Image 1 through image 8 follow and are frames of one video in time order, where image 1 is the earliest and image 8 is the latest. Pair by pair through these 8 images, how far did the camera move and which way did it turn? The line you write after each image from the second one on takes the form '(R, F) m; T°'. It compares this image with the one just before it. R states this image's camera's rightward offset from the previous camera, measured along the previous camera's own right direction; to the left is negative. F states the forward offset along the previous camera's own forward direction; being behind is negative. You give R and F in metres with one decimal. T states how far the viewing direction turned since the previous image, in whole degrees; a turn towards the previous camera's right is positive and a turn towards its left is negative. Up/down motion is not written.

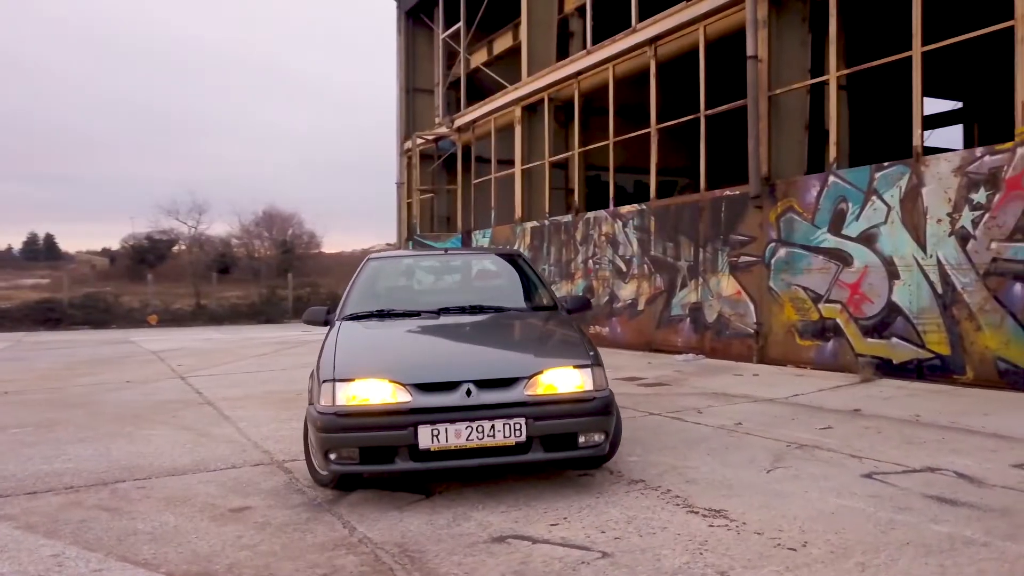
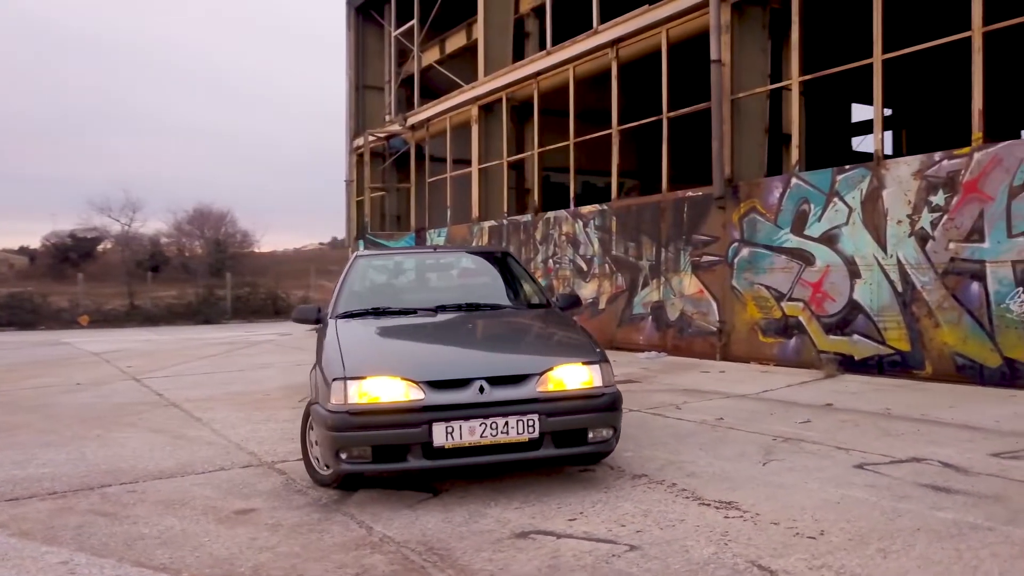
(-0.4, 0.0) m; +4°
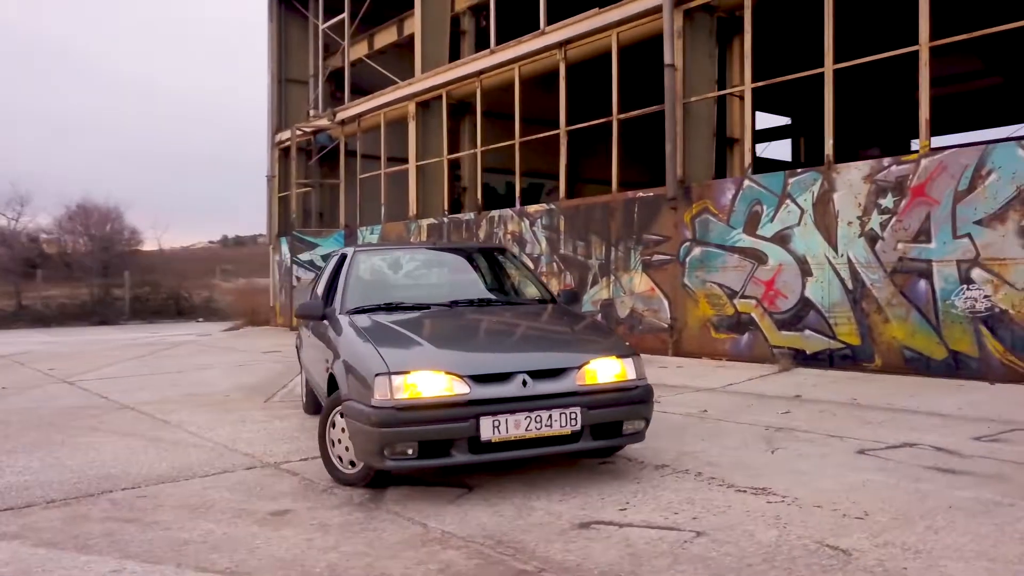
(-0.7, 0.0) m; +7°
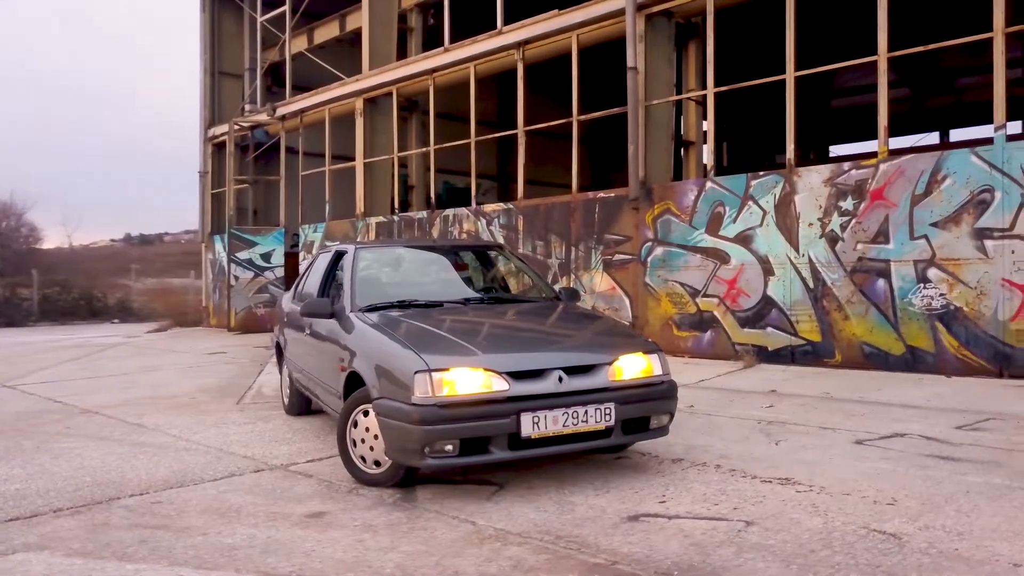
(-0.6, 0.0) m; +6°
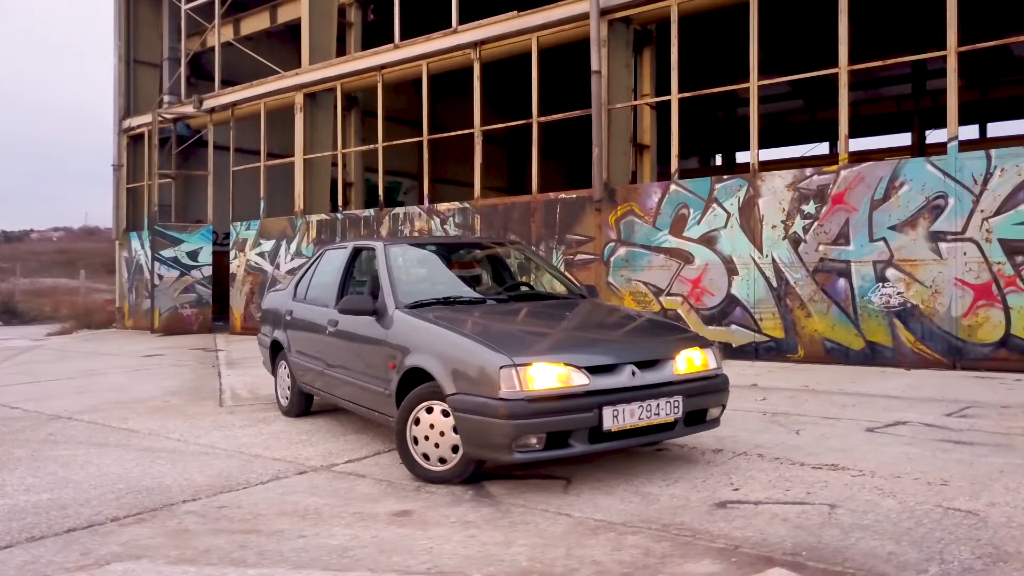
(-0.9, 0.0) m; +7°
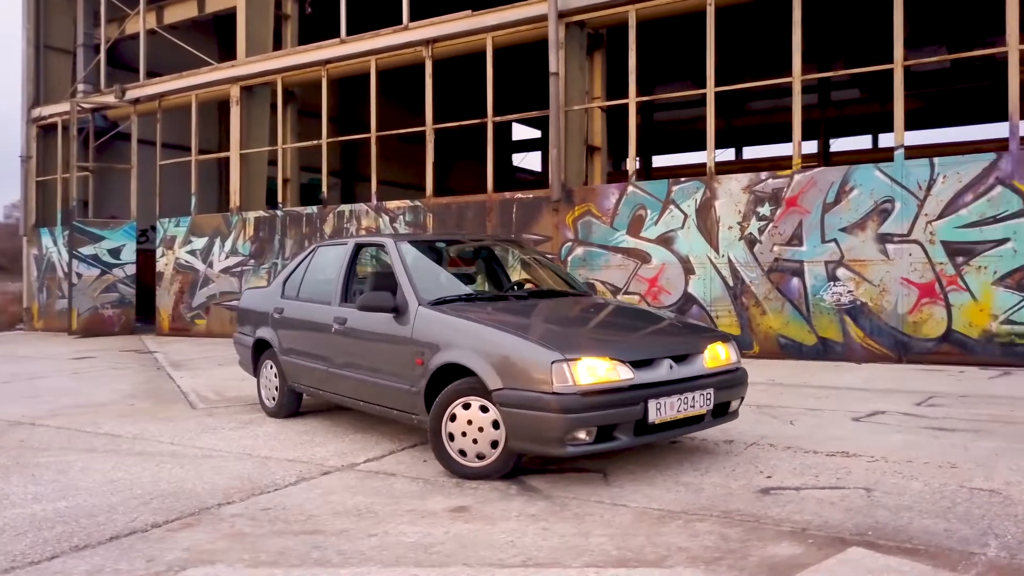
(-0.7, 0.0) m; +7°
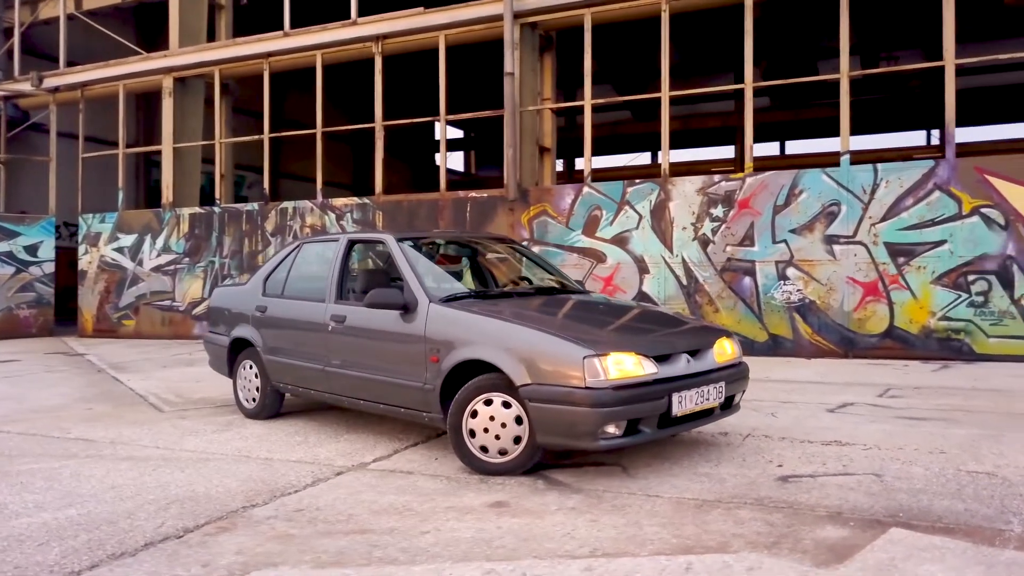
(-0.6, 0.0) m; +6°
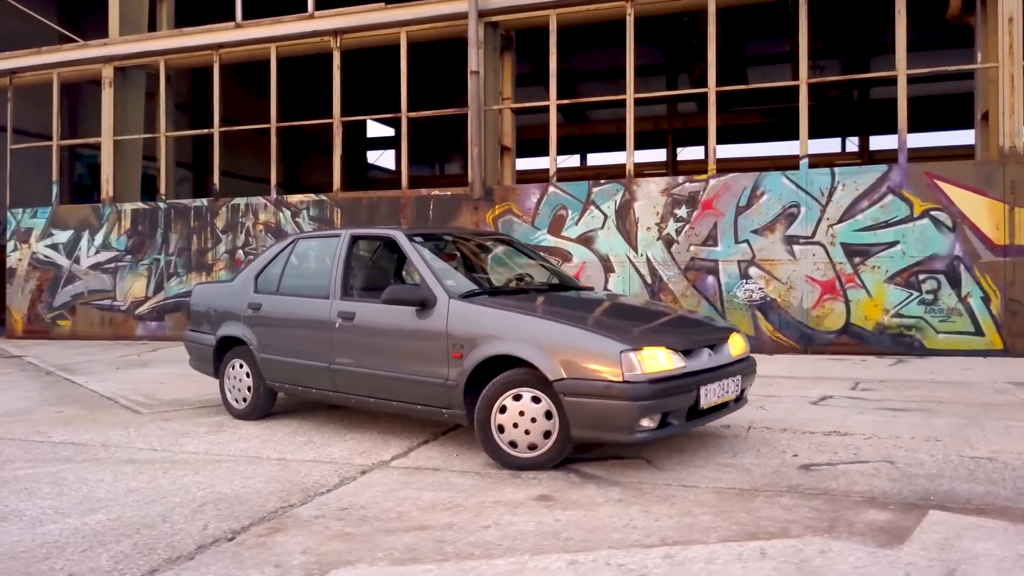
(-0.6, 0.0) m; +5°
